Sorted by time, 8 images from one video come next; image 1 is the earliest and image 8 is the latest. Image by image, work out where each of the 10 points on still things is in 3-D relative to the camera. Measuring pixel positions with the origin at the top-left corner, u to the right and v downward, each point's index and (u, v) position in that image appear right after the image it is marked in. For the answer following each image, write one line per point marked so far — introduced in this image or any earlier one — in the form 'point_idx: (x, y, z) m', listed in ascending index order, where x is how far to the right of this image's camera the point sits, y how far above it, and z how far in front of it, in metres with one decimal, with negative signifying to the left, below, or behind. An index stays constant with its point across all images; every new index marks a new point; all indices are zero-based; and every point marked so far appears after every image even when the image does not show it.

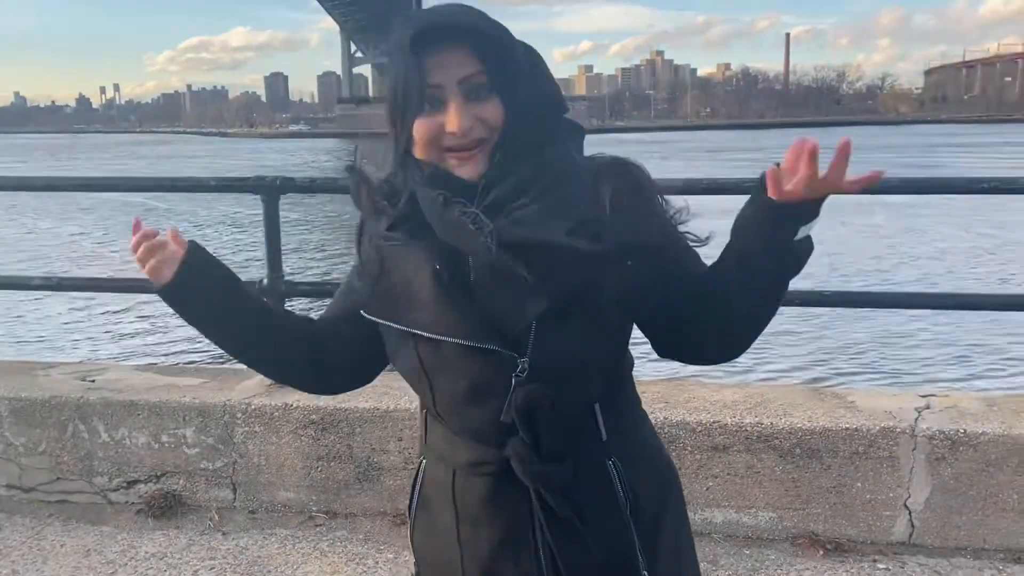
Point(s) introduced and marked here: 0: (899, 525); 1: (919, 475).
0: (+1.2, -0.7, +2.7) m
1: (+1.2, -0.6, +2.7) m
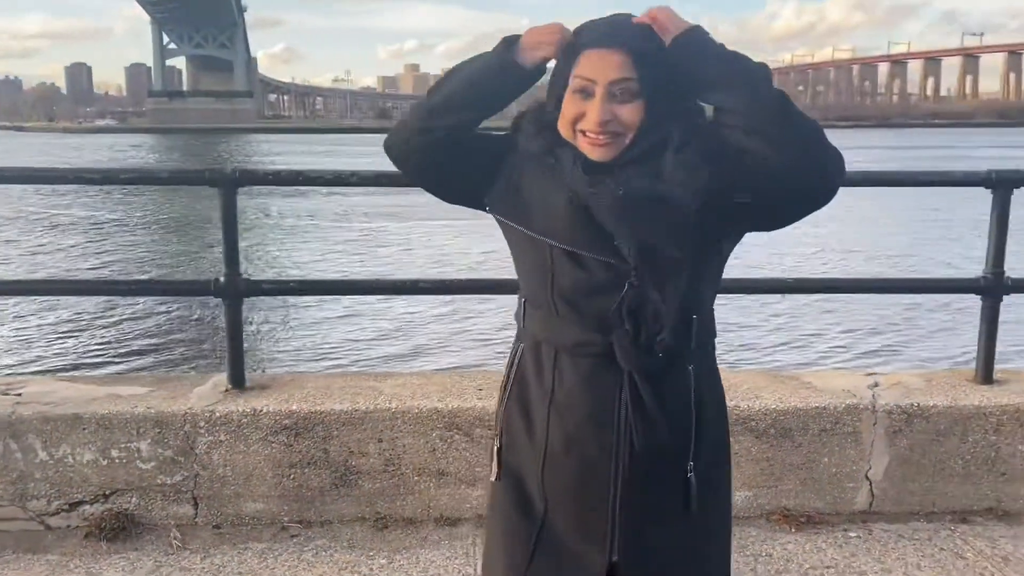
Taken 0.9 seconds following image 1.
0: (+1.1, -0.7, +2.9) m
1: (+1.2, -0.5, +2.9) m
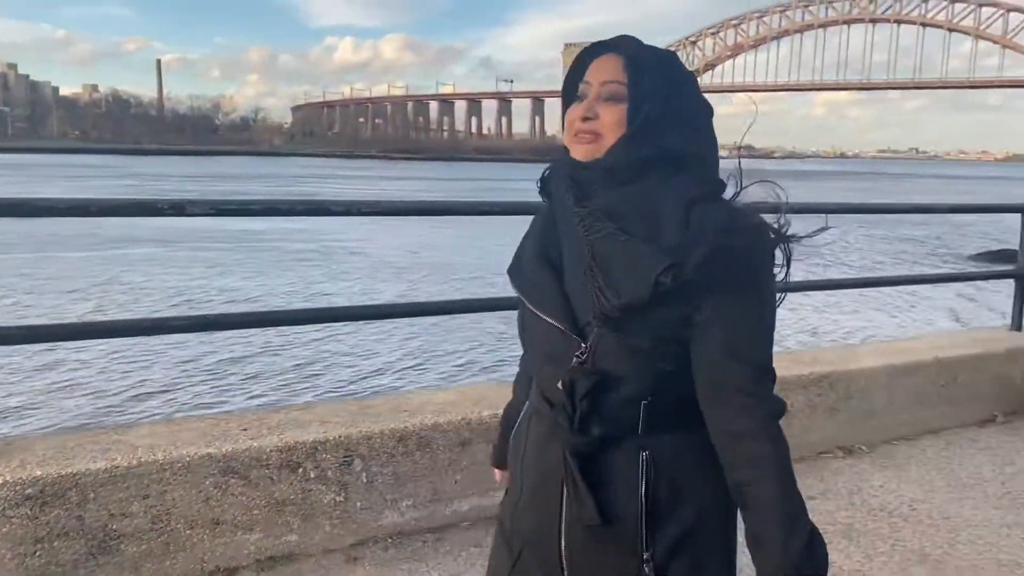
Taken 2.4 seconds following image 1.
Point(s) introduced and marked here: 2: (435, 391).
0: (+0.3, -0.7, +3.4) m
1: (+0.3, -0.6, +3.4) m
2: (-0.3, -0.4, +3.3) m
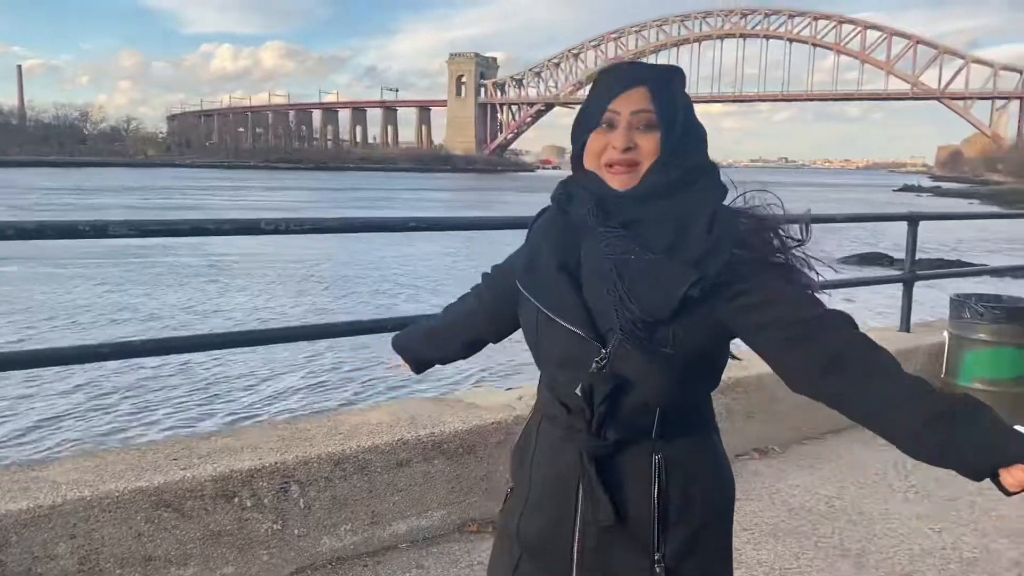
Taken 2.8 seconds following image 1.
0: (+0.1, -0.8, +3.4) m
1: (+0.1, -0.6, +3.4) m
2: (-0.5, -0.5, +3.3) m
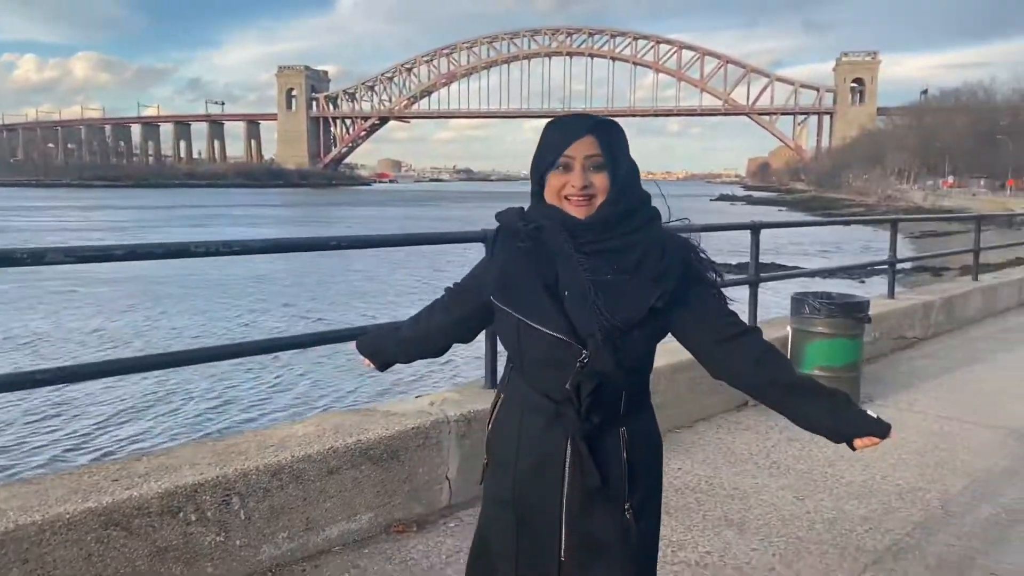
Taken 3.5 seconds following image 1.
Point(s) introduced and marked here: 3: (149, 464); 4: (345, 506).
0: (-0.3, -0.8, +3.6) m
1: (-0.2, -0.7, +3.6) m
2: (-0.9, -0.5, +3.4) m
3: (-1.2, -0.6, +2.9) m
4: (-0.6, -0.8, +3.3) m
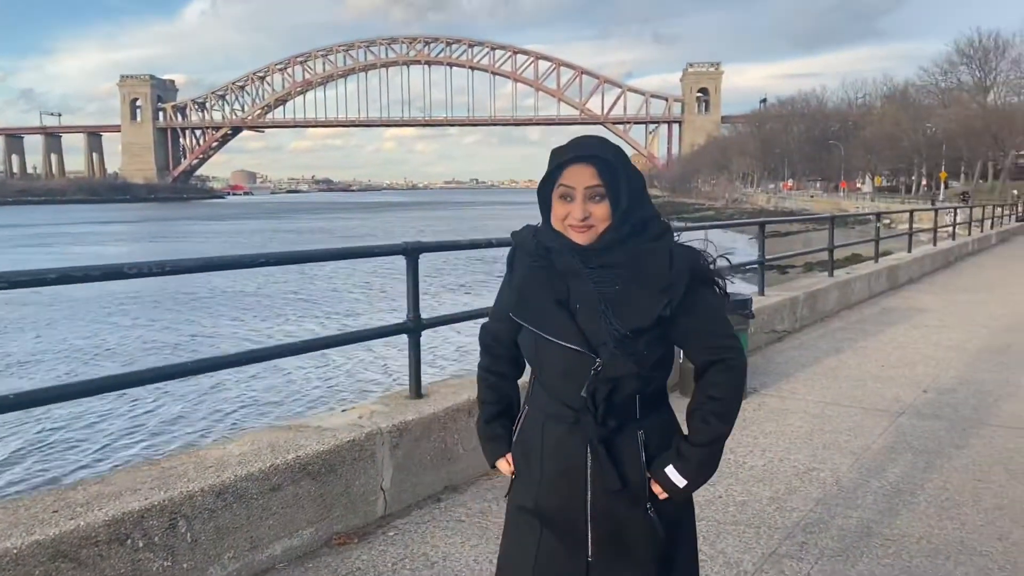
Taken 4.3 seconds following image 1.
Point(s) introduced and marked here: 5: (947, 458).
0: (-0.5, -0.9, +3.7) m
1: (-0.5, -0.7, +3.7) m
2: (-1.1, -0.6, +3.4) m
3: (-1.4, -0.7, +2.8) m
4: (-0.8, -0.9, +3.3) m
5: (+2.3, -0.9, +4.6) m
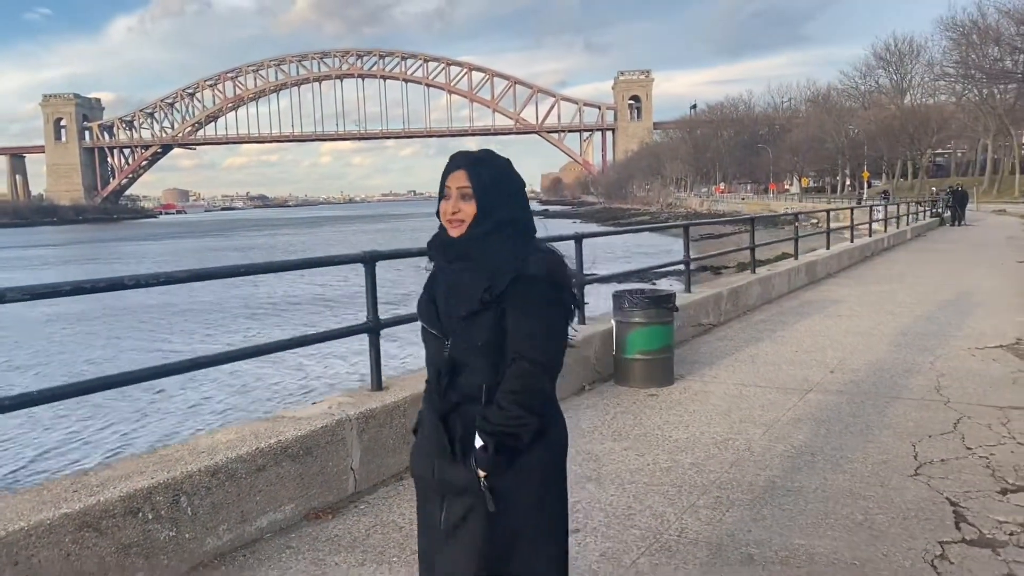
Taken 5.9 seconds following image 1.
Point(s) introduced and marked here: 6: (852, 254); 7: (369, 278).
0: (-0.8, -0.9, +4.1) m
1: (-0.7, -0.8, +4.2) m
2: (-1.3, -0.6, +3.8) m
3: (-1.5, -0.7, +3.3) m
4: (-1.0, -0.9, +3.7) m
5: (+2.0, -0.8, +5.3) m
6: (+6.1, +0.6, +15.9) m
7: (-0.7, 0.0, +4.5) m
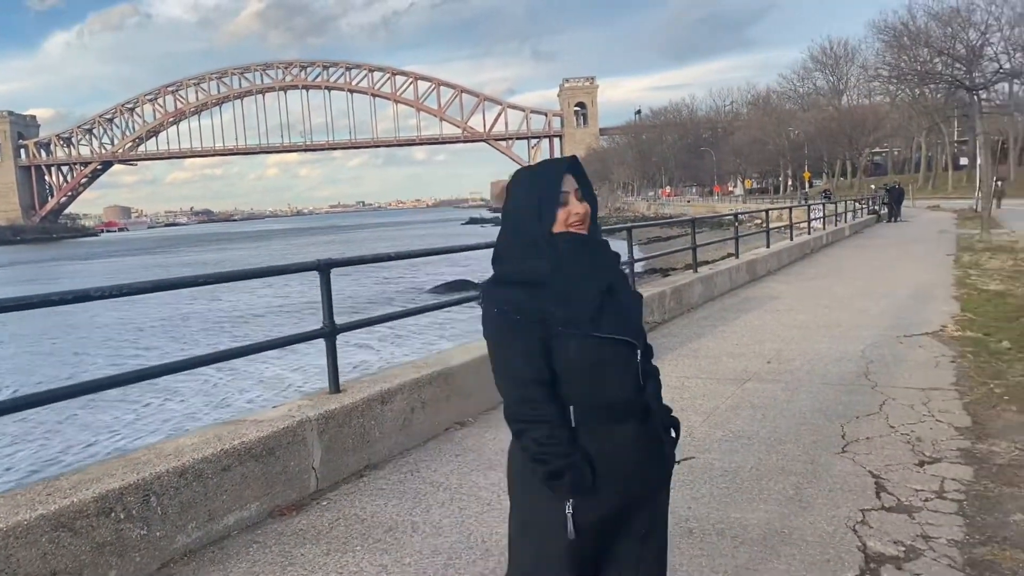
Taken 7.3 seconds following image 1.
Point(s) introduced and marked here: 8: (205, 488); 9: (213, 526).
0: (-1.0, -0.9, +4.3) m
1: (-1.0, -0.8, +4.4) m
2: (-1.5, -0.7, +4.0) m
3: (-1.7, -0.7, +3.4) m
4: (-1.2, -0.9, +3.9) m
5: (+1.7, -0.8, +5.6) m
6: (+5.2, +0.7, +16.5) m
7: (-1.0, 0.0, +4.7) m
8: (-1.3, -0.8, +3.7) m
9: (-1.3, -1.0, +3.8) m
